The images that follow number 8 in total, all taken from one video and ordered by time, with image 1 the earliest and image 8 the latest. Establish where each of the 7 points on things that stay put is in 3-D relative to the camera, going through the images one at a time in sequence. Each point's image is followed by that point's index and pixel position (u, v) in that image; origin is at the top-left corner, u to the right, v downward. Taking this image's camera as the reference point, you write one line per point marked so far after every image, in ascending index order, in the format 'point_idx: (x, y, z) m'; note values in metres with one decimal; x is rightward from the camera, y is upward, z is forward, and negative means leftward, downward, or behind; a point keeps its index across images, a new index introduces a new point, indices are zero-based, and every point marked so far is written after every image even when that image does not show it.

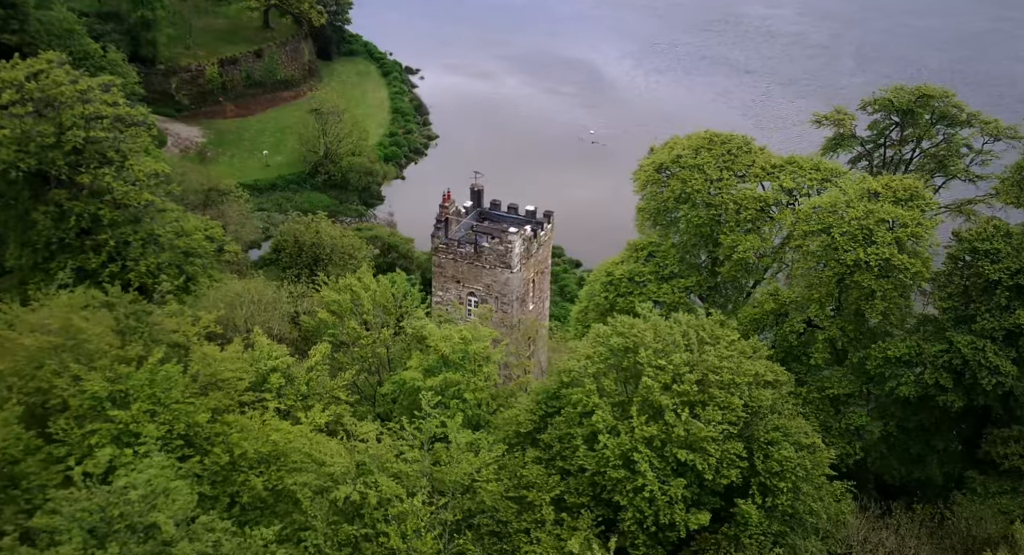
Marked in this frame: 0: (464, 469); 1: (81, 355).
0: (-0.7, -2.6, +11.4) m
1: (-6.0, -1.1, +11.8) m
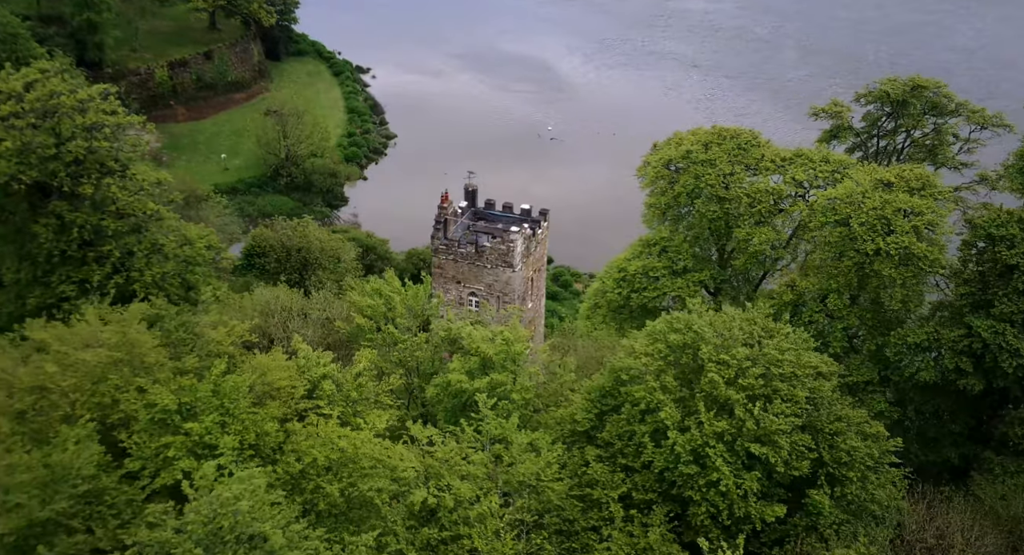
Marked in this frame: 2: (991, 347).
0: (+0.3, -2.6, +11.4) m
1: (-5.2, -1.3, +11.6) m
2: (+9.6, -1.4, +16.7) m
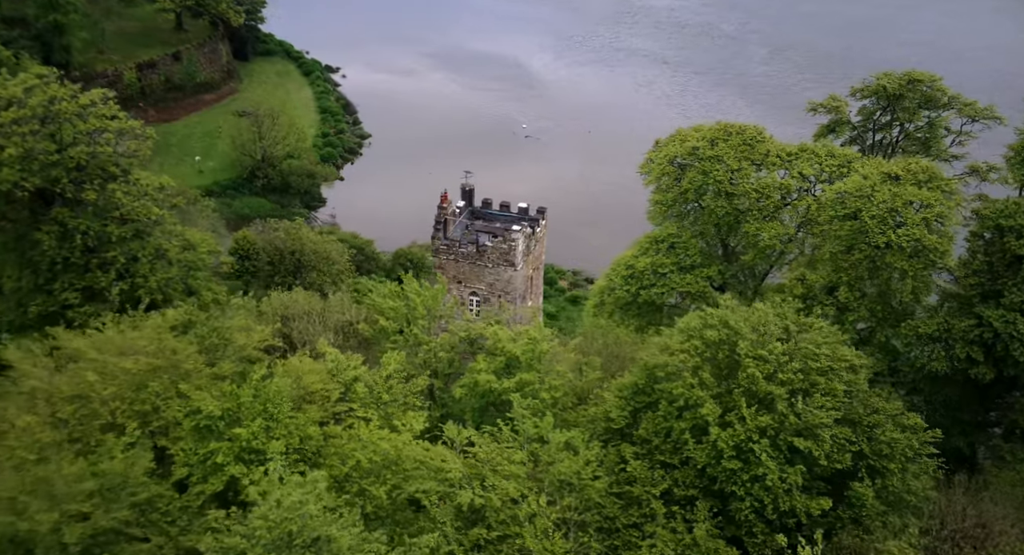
0: (+0.8, -2.6, +11.4) m
1: (-4.6, -1.4, +11.5) m
2: (+10.1, -1.2, +16.9) m
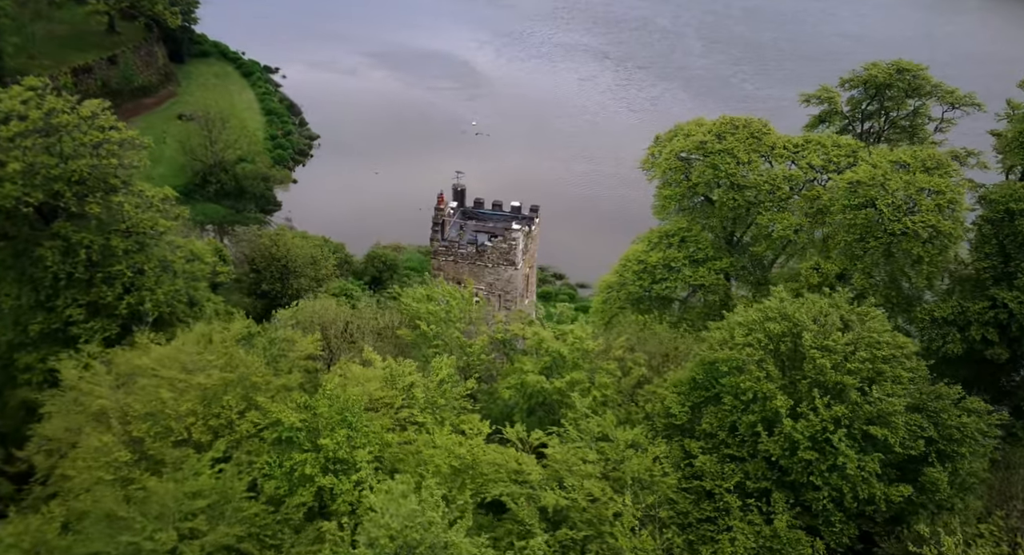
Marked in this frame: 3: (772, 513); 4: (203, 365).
0: (+1.9, -2.6, +11.5) m
1: (-3.6, -1.5, +11.4) m
2: (+10.8, -0.9, +17.3) m
3: (+3.6, -3.3, +11.4) m
4: (-4.2, -1.2, +11.5) m
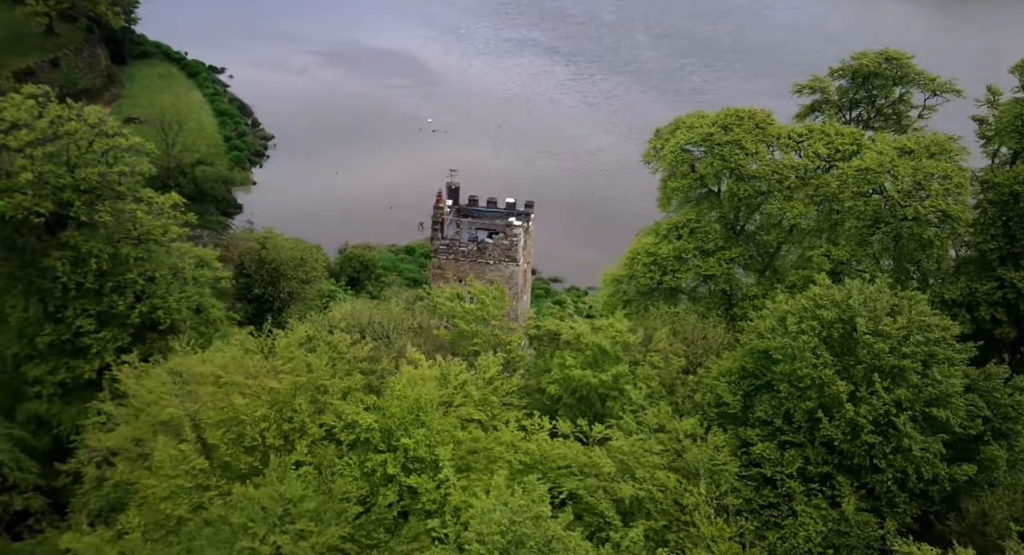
0: (+2.8, -2.5, +11.7) m
1: (-2.7, -1.6, +11.4) m
2: (+11.5, -0.4, +17.8) m
3: (+4.6, -3.1, +11.6) m
4: (-3.3, -1.3, +11.5) m
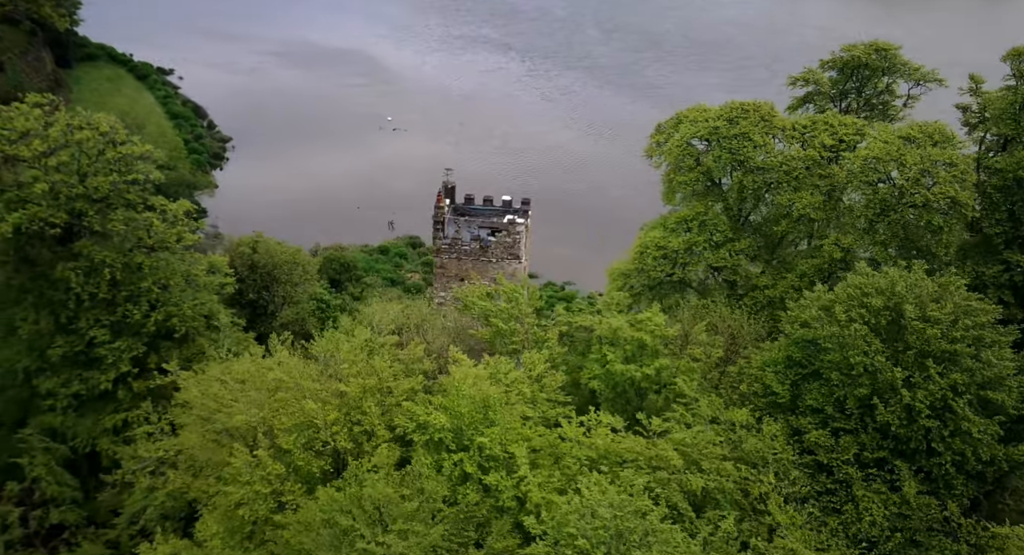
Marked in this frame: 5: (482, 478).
0: (+3.7, -2.4, +11.8) m
1: (-1.8, -1.6, +11.4) m
2: (+12.2, -0.1, +18.2) m
3: (+5.5, -2.9, +11.9) m
4: (-2.5, -1.3, +11.5) m
5: (-0.4, -2.5, +10.2) m
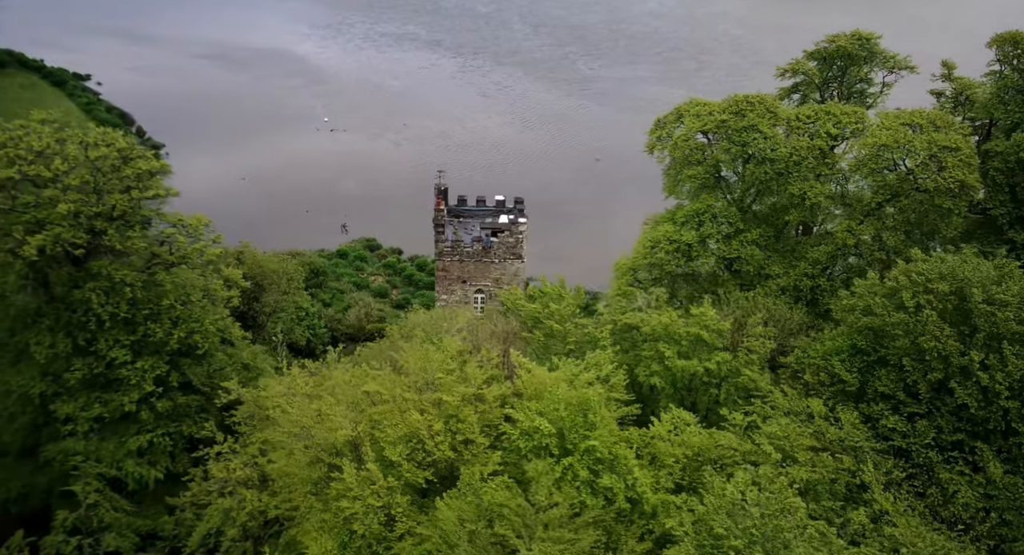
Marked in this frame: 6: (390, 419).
0: (+5.0, -2.2, +12.1) m
1: (-0.5, -1.7, +11.3) m
2: (+13.1, +0.4, +18.9) m
3: (+6.8, -2.7, +12.2) m
4: (-1.1, -1.5, +11.4) m
5: (+1.1, -2.5, +10.2) m
6: (-1.7, -1.8, +10.9) m
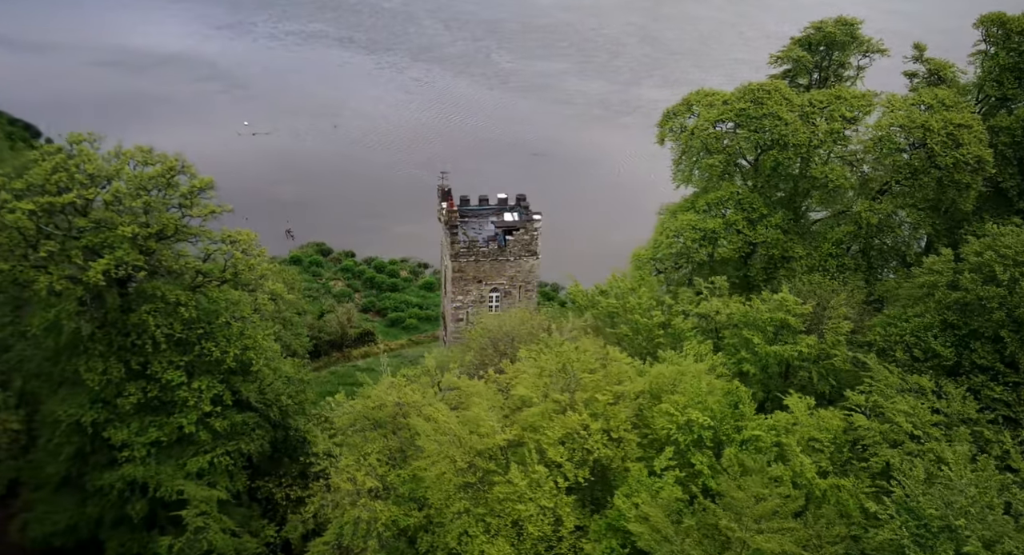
0: (+7.1, -1.9, +12.7) m
1: (+1.6, -1.7, +11.6) m
2: (+14.6, +1.3, +19.9) m
3: (+8.9, -2.3, +12.9) m
4: (+0.9, -1.5, +11.7) m
5: (+3.3, -2.5, +10.6) m
6: (+0.4, -1.9, +11.2) m
